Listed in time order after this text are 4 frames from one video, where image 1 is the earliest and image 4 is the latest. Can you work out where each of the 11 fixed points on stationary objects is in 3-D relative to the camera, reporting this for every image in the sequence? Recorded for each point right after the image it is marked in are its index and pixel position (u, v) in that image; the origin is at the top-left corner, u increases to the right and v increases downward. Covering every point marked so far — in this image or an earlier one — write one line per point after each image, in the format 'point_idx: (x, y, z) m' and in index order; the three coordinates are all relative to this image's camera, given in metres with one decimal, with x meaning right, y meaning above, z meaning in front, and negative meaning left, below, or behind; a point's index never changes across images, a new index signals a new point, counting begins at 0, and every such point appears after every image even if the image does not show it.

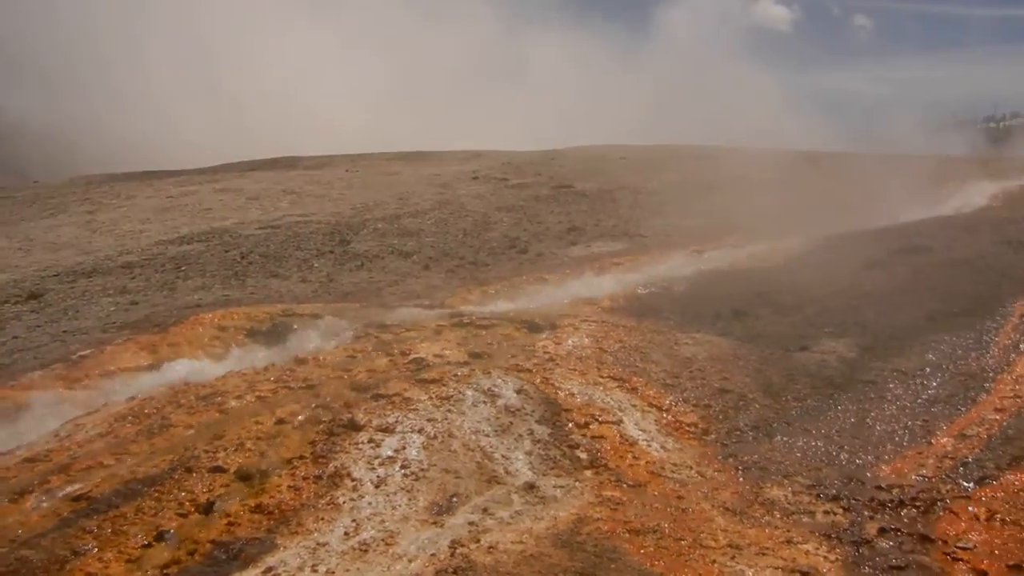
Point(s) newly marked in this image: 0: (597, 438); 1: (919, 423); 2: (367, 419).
0: (+1.9, -3.2, +18.3) m
1: (+8.8, -2.9, +18.6) m
2: (-3.0, -2.8, +18.6) m
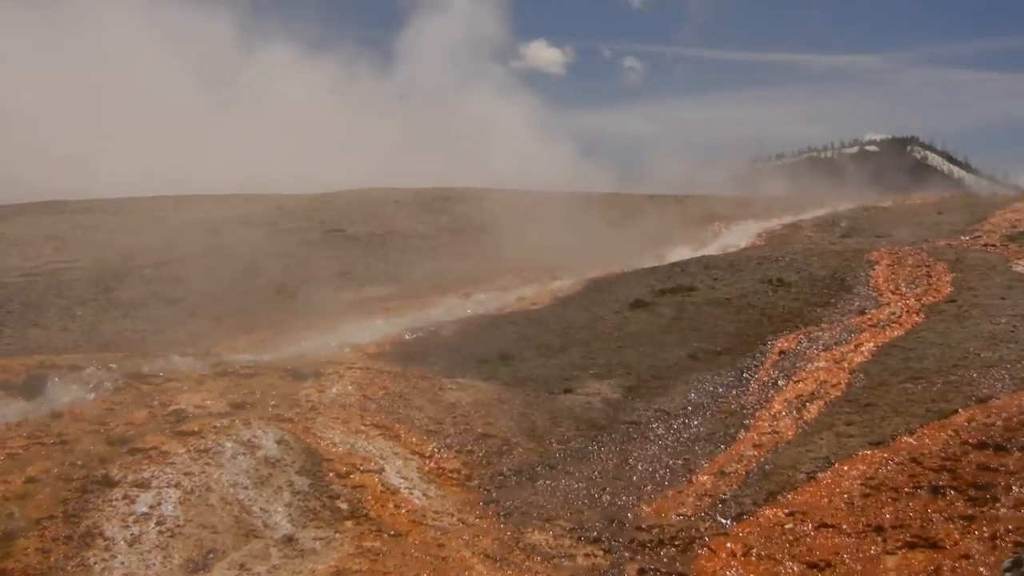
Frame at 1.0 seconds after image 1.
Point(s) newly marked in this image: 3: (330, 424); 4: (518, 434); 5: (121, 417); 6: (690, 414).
0: (-3.2, -4.2, +18.0) m
1: (+3.6, -3.8, +18.7) m
2: (-8.1, -3.9, +18.0) m
3: (-4.0, -3.0, +19.4) m
4: (+0.2, -3.3, +19.4) m
5: (-8.7, -2.8, +19.3) m
6: (+4.2, -2.9, +19.9) m
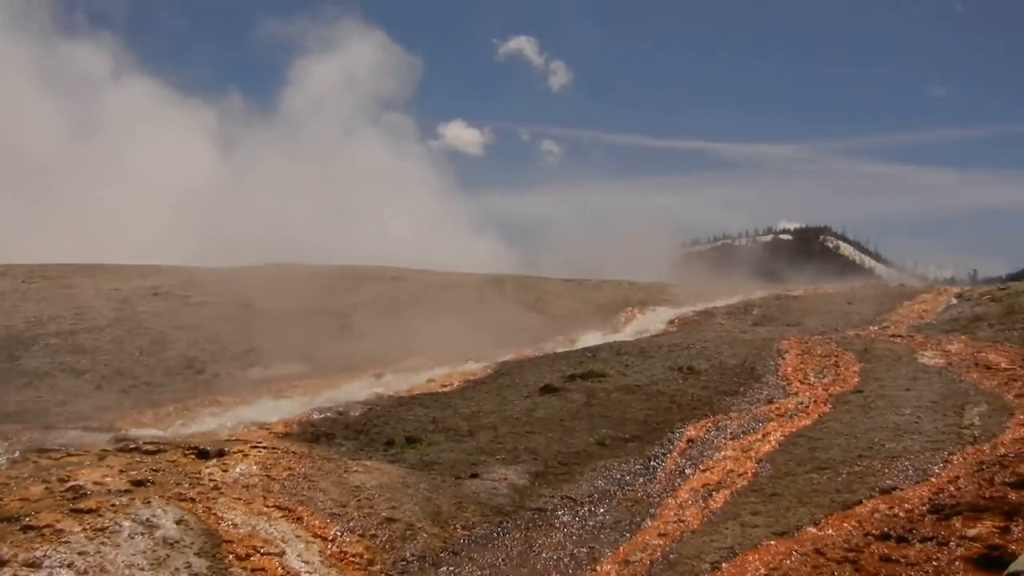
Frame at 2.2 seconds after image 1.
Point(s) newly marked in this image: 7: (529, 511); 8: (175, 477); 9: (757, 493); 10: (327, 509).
0: (-5.3, -5.9, +17.7) m
1: (+1.6, -5.7, +18.7) m
2: (-10.2, -5.5, +17.6) m
3: (-6.1, -4.7, +19.1) m
4: (-1.9, -5.1, +19.3) m
5: (-10.8, -4.4, +18.9) m
6: (+2.1, -4.8, +19.9) m
7: (+0.5, -5.0, +19.6) m
8: (-7.6, -4.2, +19.7) m
9: (+5.6, -4.7, +19.6) m
10: (-4.1, -4.9, +19.4) m
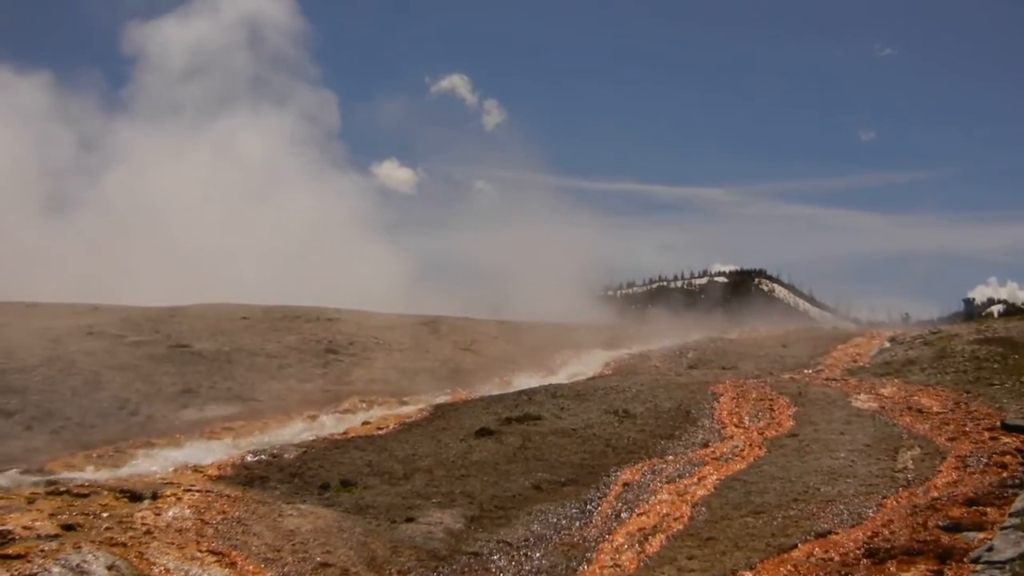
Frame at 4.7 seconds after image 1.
0: (-6.7, -6.8, +17.6) m
1: (+0.2, -6.6, +18.7) m
2: (-11.6, -6.3, +17.3) m
3: (-7.5, -5.7, +18.9) m
4: (-3.3, -6.0, +19.2) m
5: (-12.2, -5.3, +18.6) m
6: (+0.7, -5.8, +19.9) m
7: (-0.9, -6.0, +19.6) m
8: (-9.0, -5.2, +19.5) m
9: (+4.1, -5.7, +19.7) m
10: (-5.5, -5.8, +19.2) m
